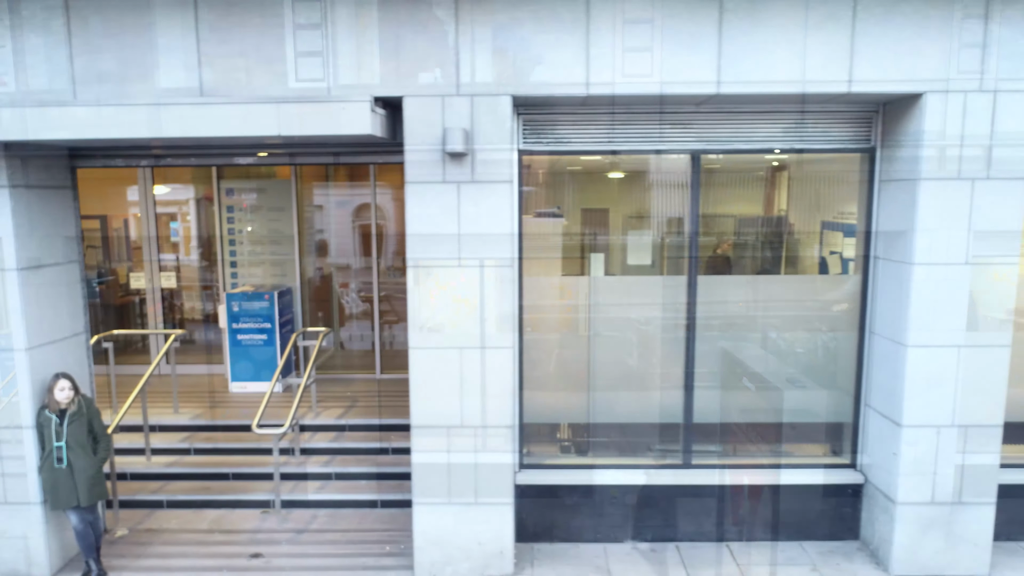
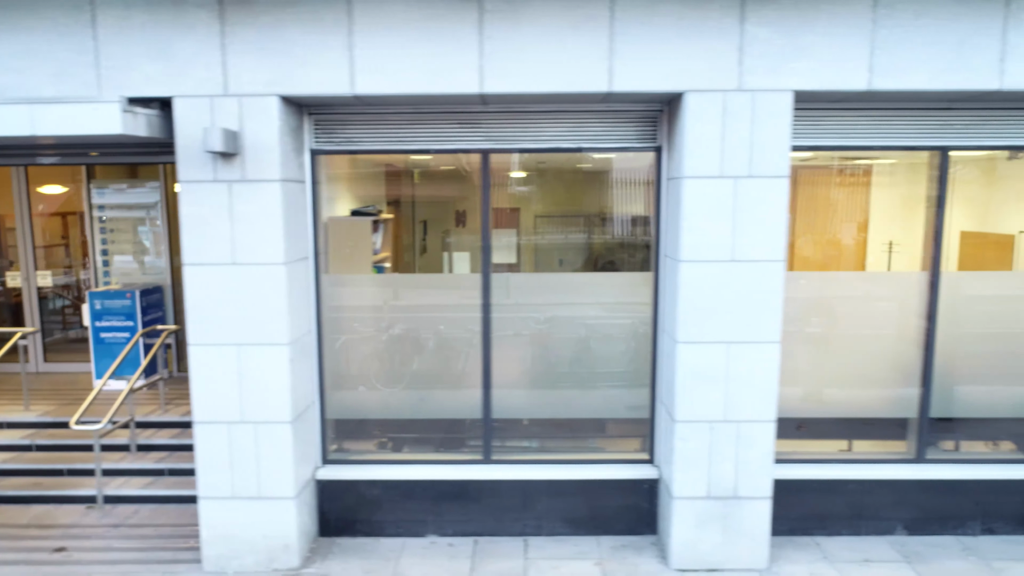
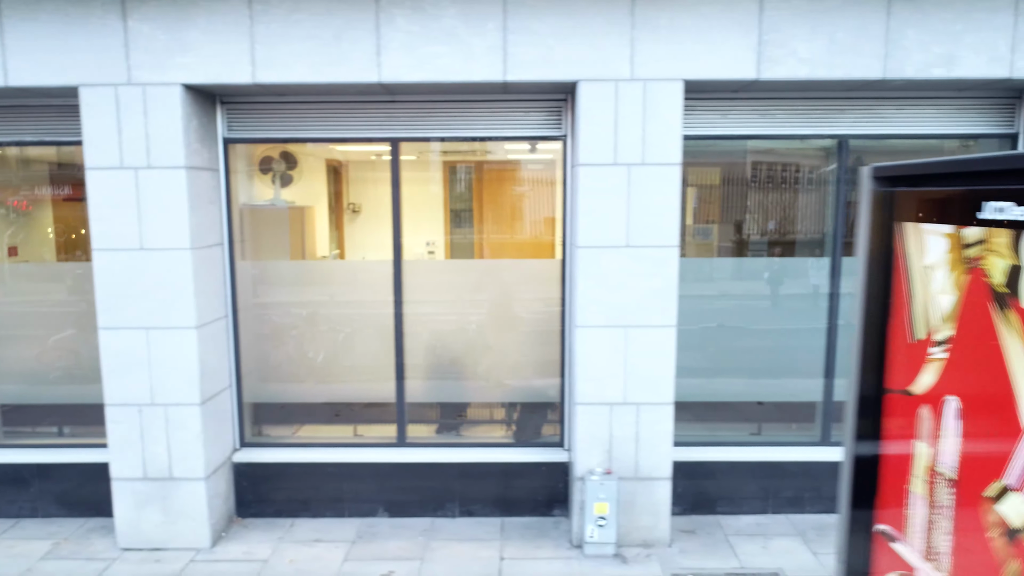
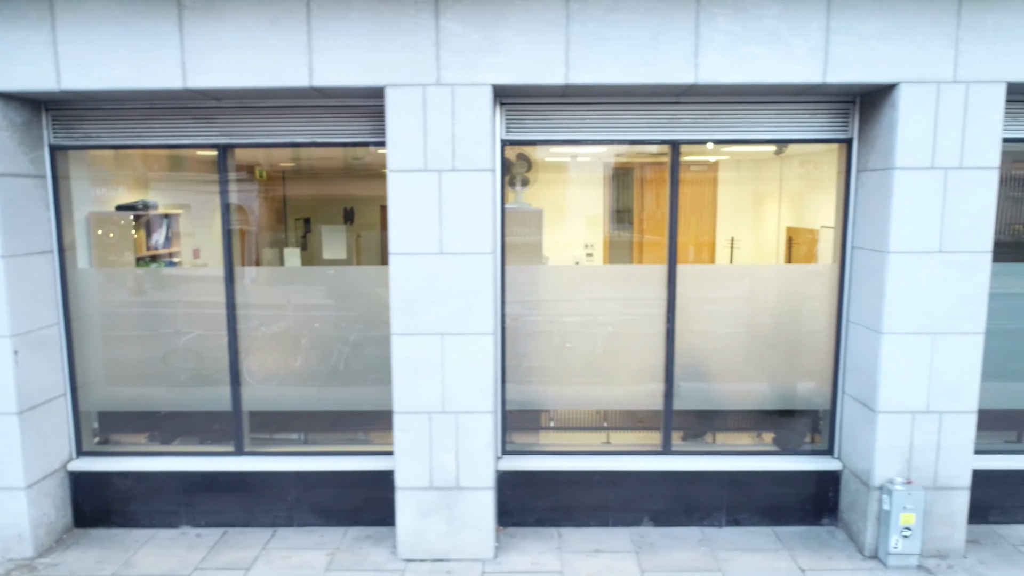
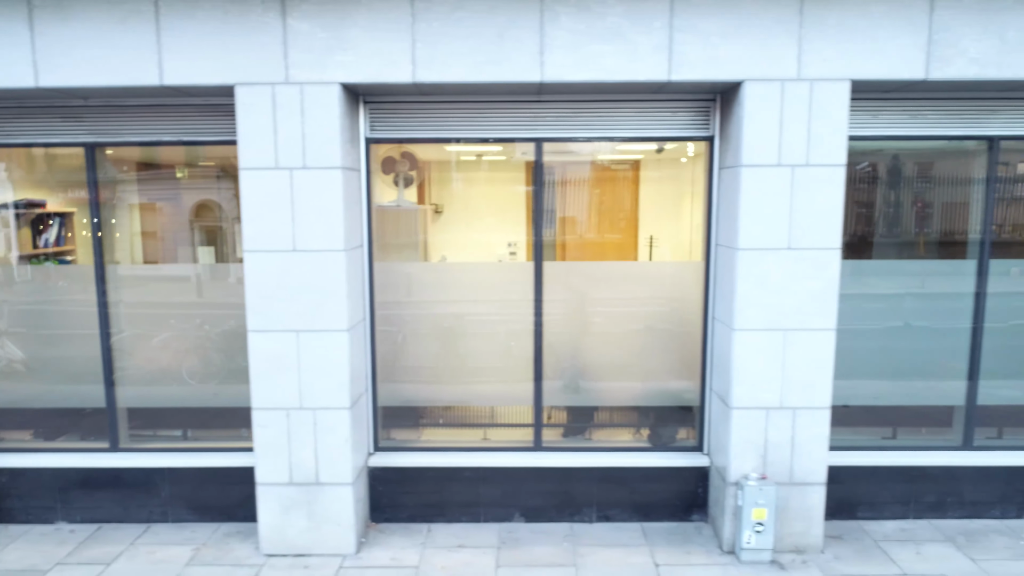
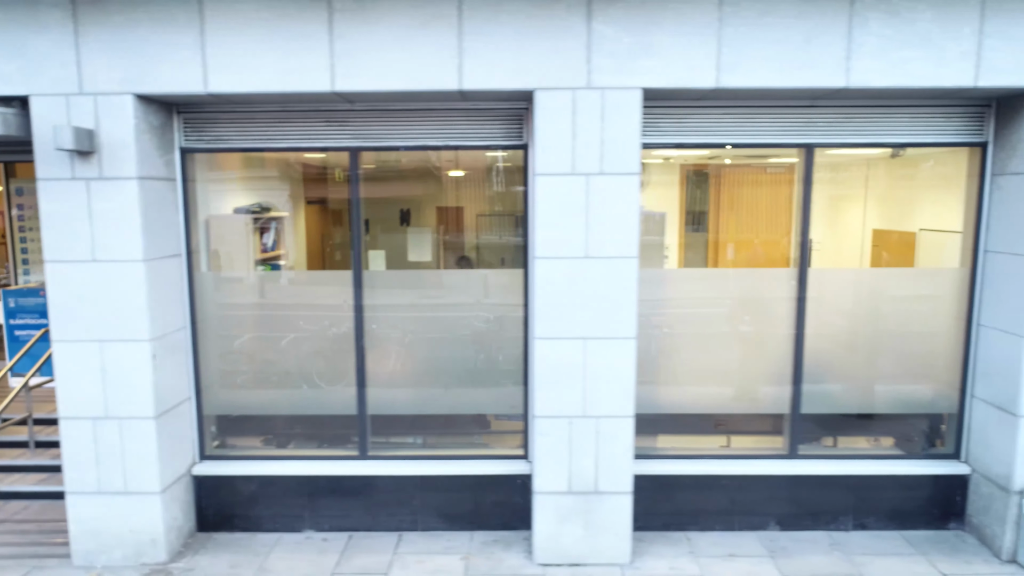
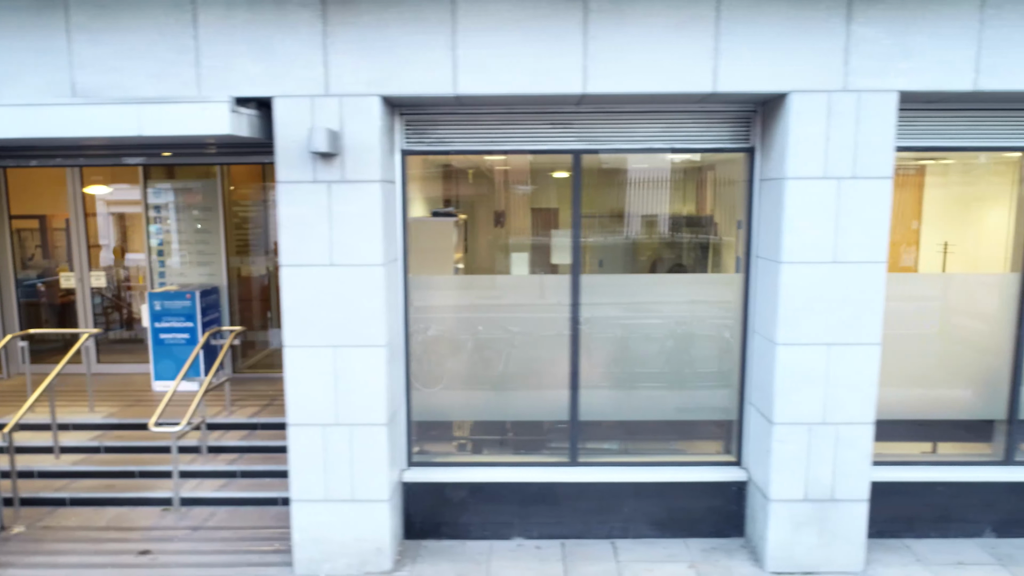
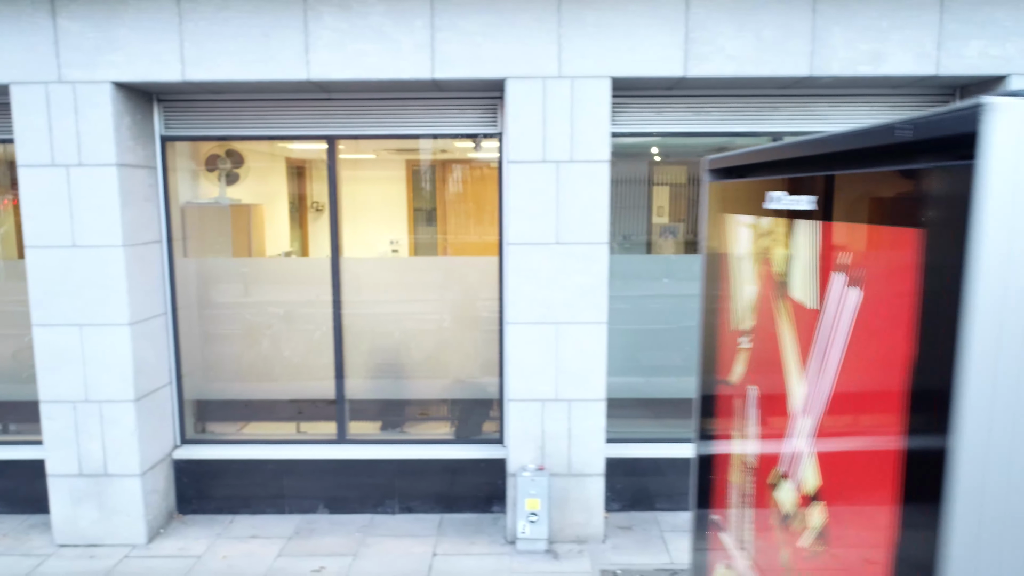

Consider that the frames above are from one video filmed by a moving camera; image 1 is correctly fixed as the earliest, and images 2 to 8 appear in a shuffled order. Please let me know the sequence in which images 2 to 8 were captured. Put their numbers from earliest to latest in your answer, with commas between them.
7, 2, 6, 4, 5, 3, 8
